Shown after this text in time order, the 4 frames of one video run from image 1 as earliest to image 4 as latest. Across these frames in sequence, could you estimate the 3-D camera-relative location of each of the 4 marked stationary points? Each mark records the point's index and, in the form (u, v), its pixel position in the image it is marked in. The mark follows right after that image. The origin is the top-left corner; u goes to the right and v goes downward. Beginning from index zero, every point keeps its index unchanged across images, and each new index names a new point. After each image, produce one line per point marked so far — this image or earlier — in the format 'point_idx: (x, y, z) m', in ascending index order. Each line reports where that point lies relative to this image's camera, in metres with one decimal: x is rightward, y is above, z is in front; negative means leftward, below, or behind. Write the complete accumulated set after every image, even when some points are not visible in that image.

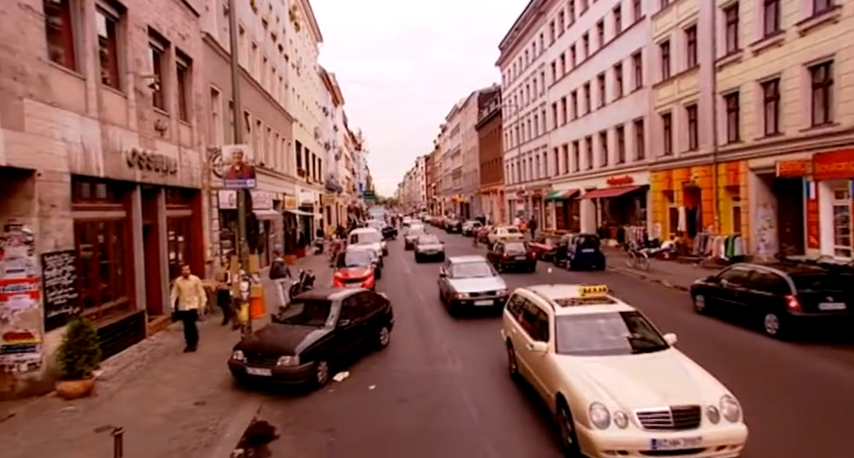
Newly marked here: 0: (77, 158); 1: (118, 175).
0: (-6.8, +1.4, +9.5) m
1: (-7.1, +1.3, +11.2) m
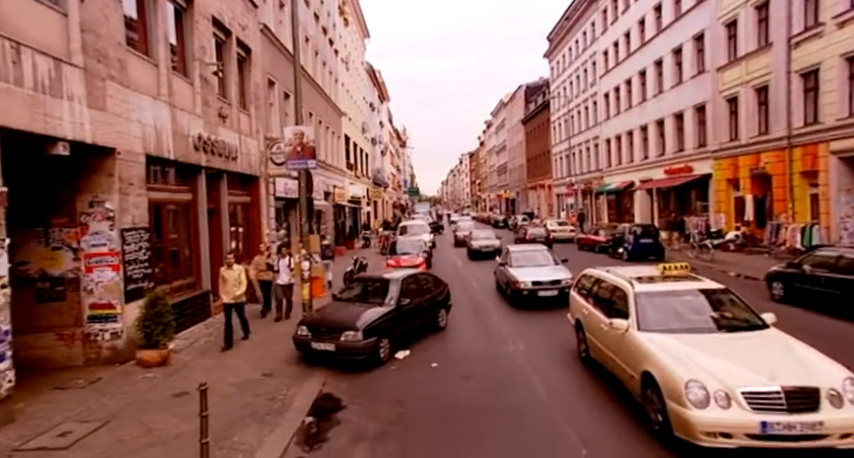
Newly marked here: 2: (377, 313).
0: (-5.6, +1.8, +10.0) m
1: (-5.7, +1.7, +11.6) m
2: (-0.9, -1.5, +9.0) m
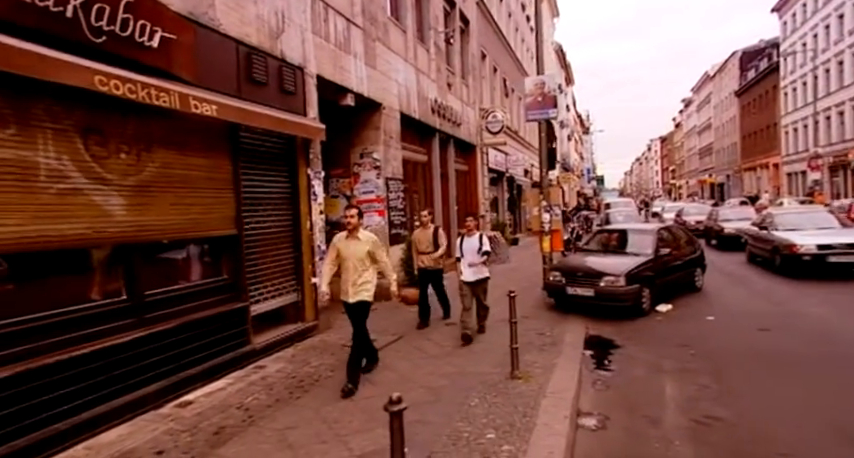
0: (-0.5, +2.9, +10.8) m
1: (0.0, +2.8, +12.4) m
2: (+3.5, -0.6, +8.3) m
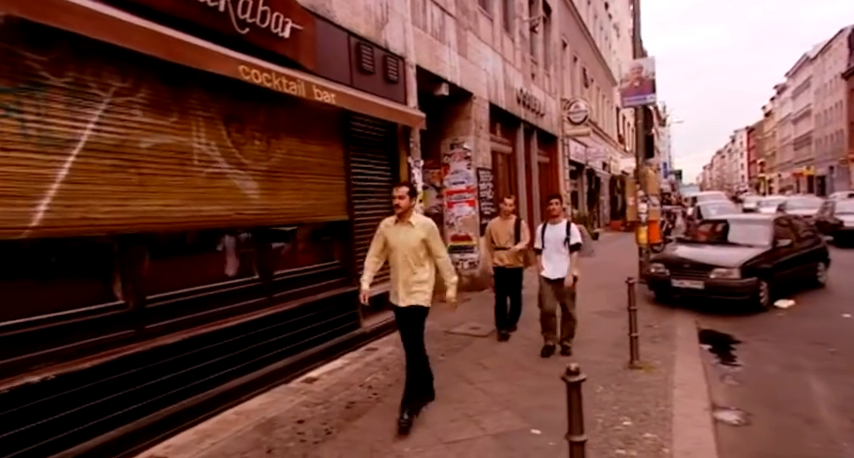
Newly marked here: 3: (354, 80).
0: (+1.4, +3.1, +10.7) m
1: (+2.1, +3.0, +12.2) m
2: (+5.1, -0.4, +7.7) m
3: (-0.8, +1.7, +5.6) m
